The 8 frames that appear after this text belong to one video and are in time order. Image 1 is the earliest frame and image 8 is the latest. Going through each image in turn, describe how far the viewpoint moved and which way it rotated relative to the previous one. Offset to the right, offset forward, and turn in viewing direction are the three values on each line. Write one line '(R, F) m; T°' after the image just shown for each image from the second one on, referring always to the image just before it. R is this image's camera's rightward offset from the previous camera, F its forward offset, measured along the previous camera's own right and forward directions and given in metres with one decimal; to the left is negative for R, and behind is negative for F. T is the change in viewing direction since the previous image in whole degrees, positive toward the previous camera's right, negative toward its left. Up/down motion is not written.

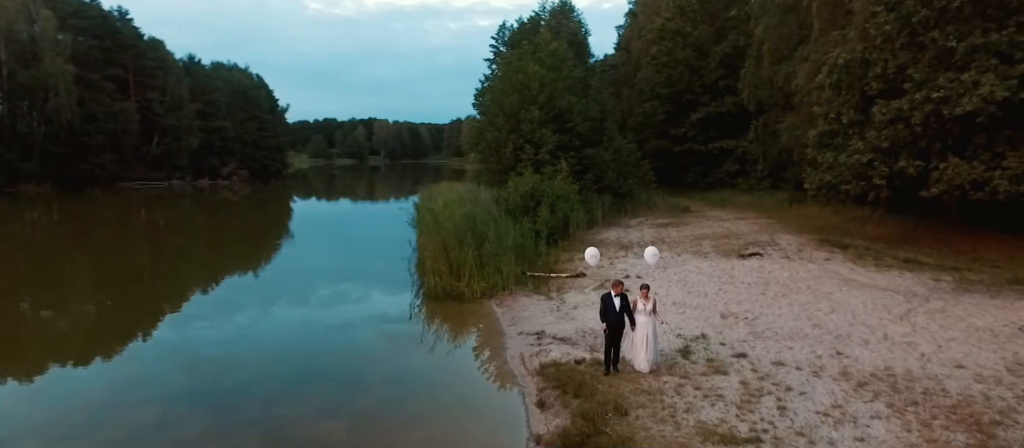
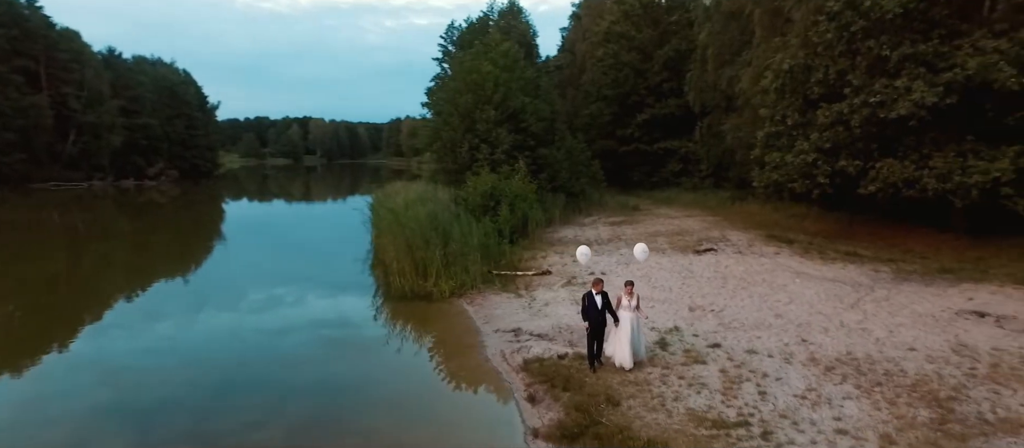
(-0.6, -0.1) m; +6°
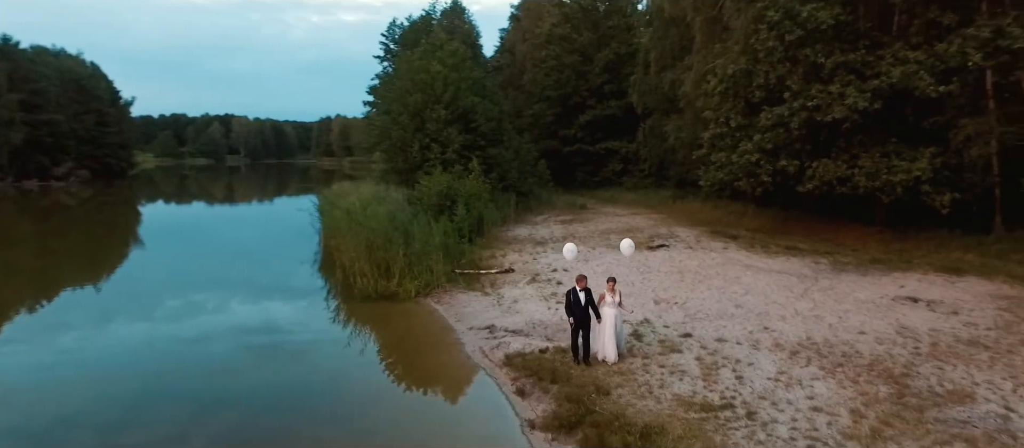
(-0.7, -0.1) m; +6°
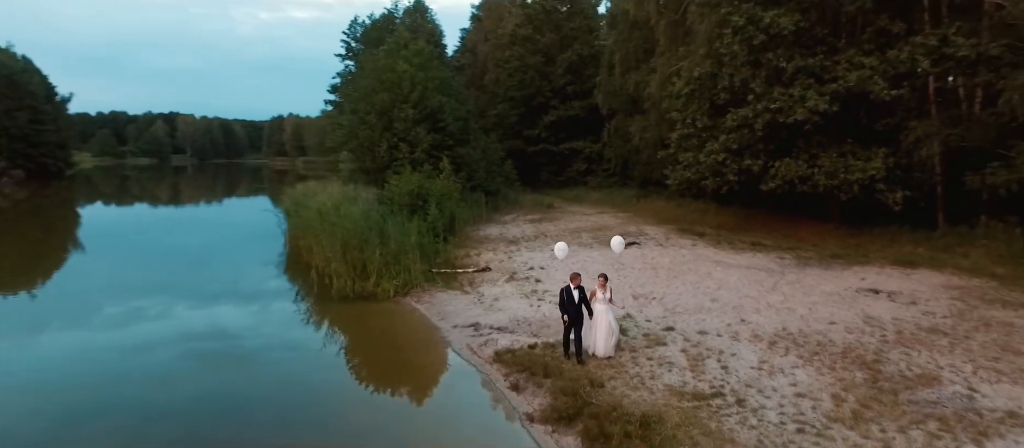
(-0.5, -0.1) m; +4°
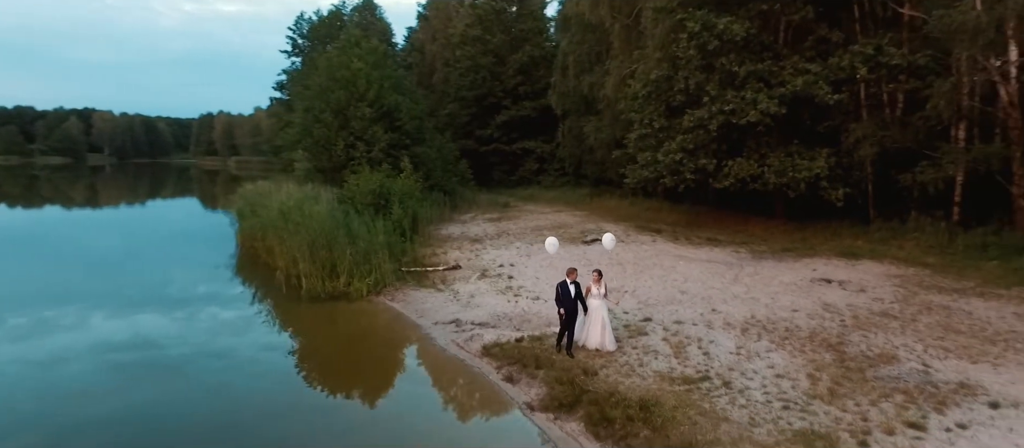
(-0.7, -0.2) m; +6°
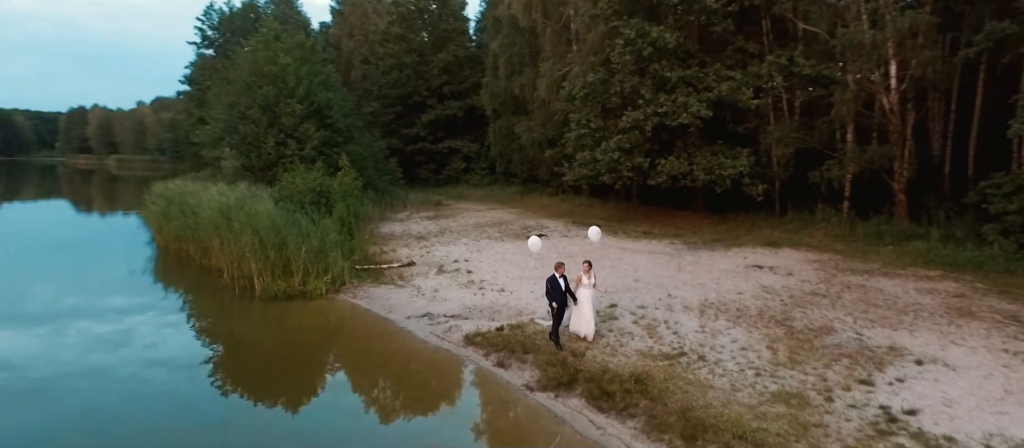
(-1.2, -0.3) m; +9°
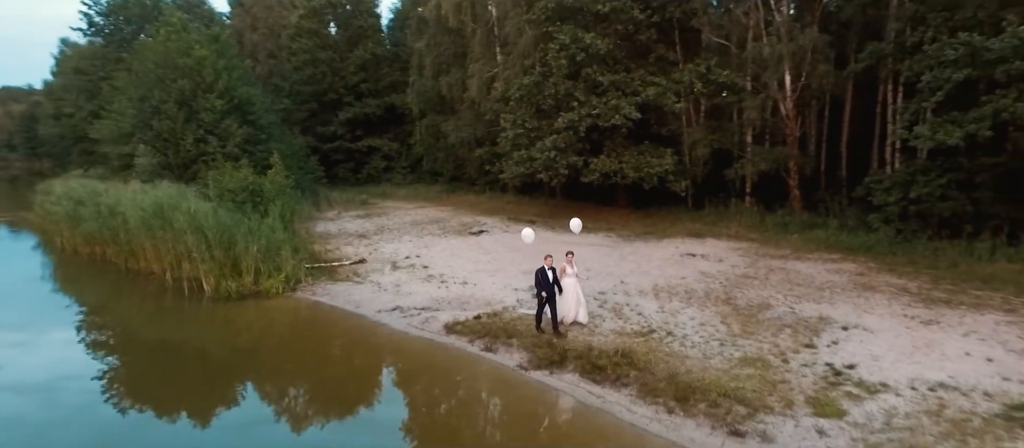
(-1.3, -0.5) m; +10°
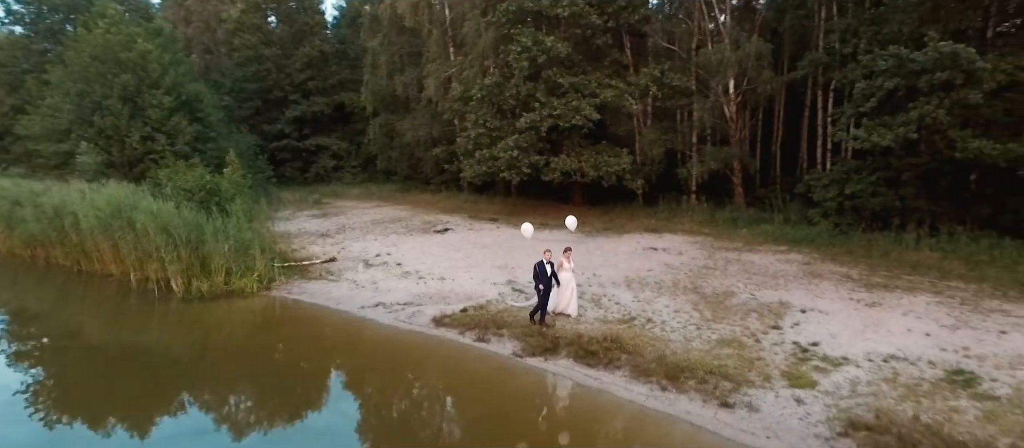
(-0.8, -0.4) m; +6°
